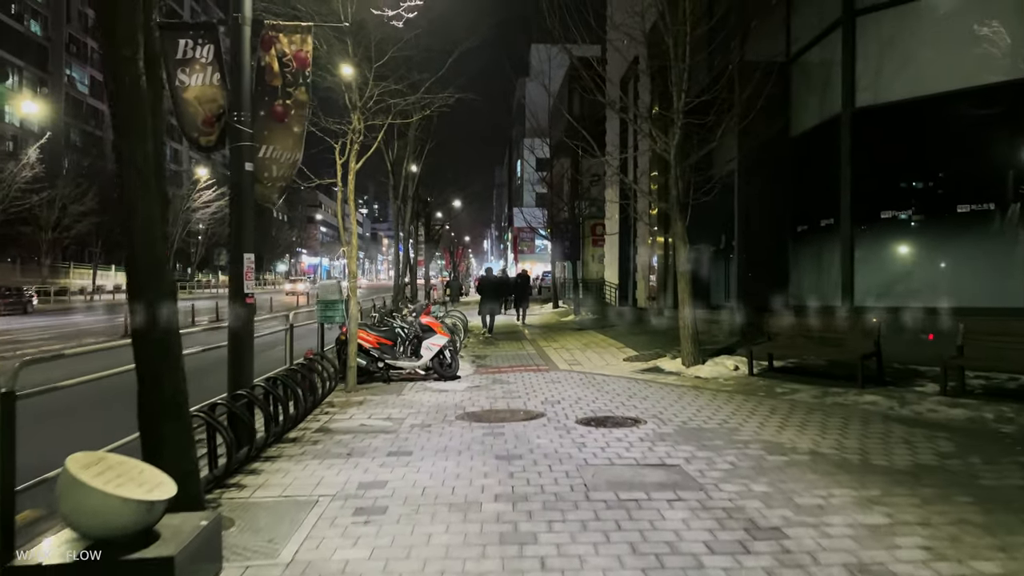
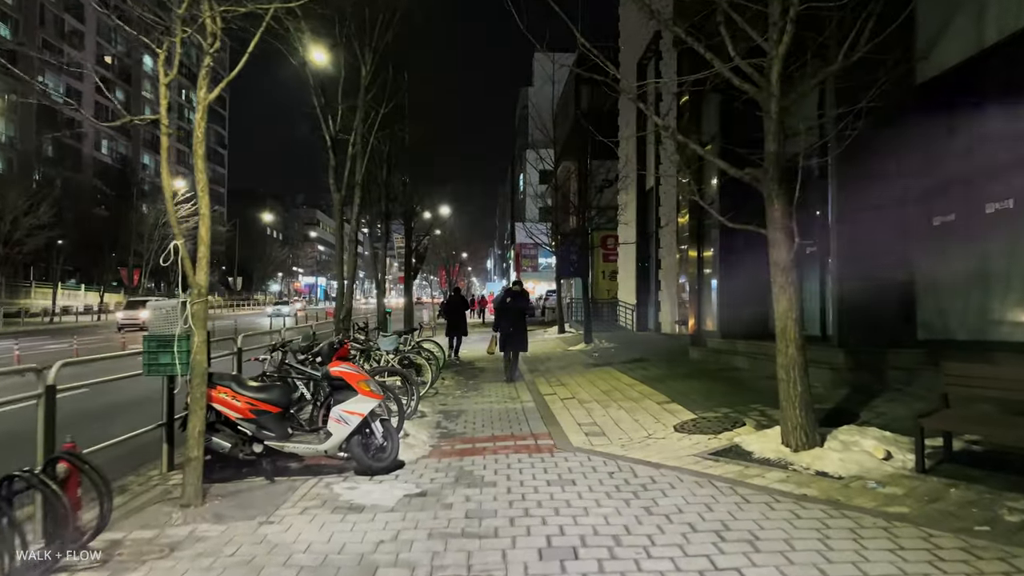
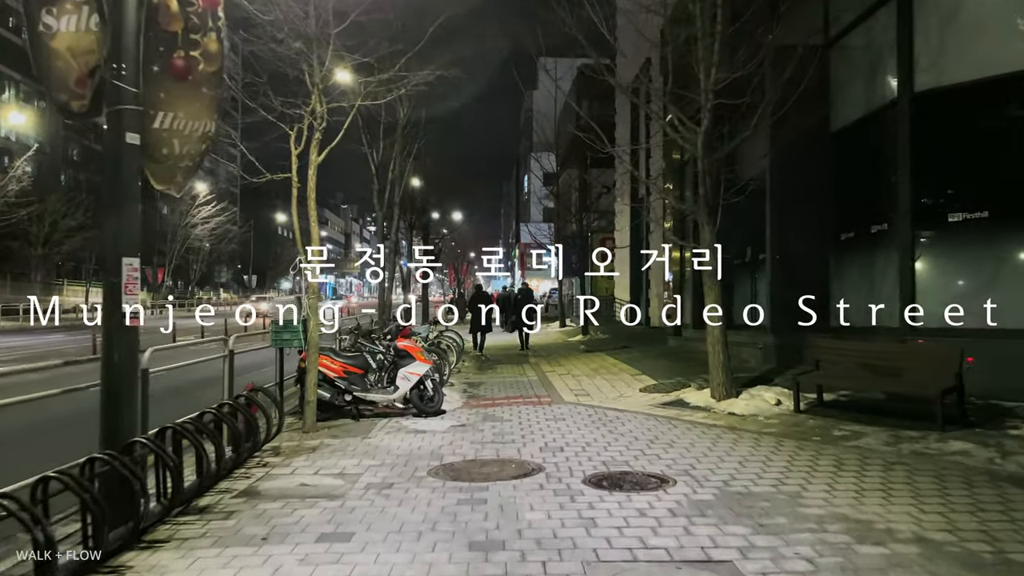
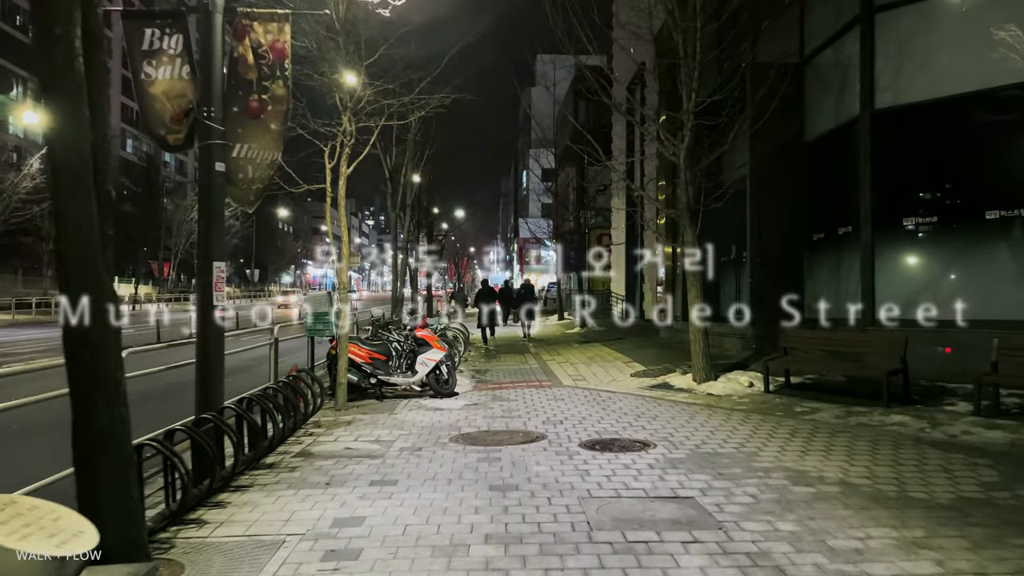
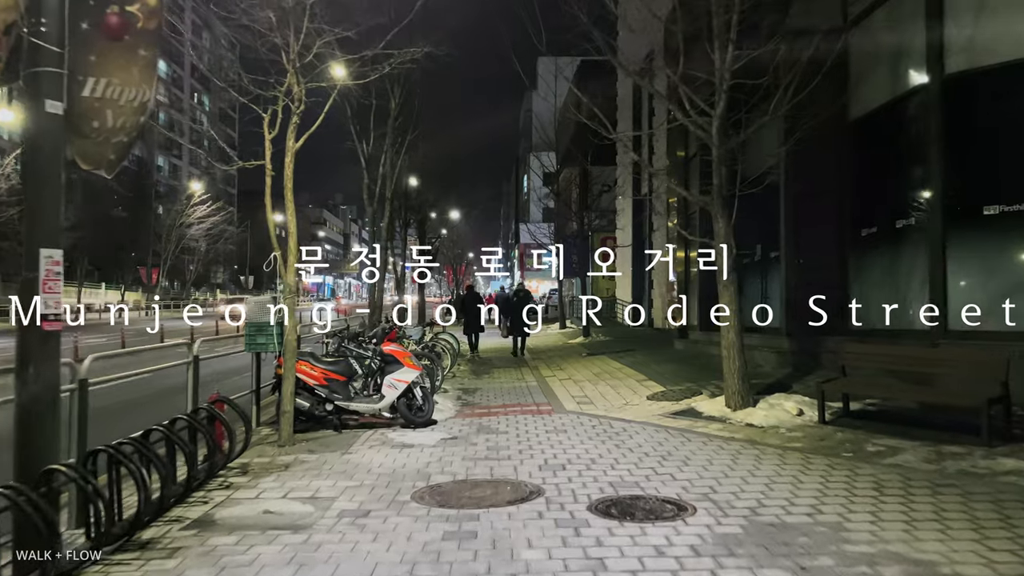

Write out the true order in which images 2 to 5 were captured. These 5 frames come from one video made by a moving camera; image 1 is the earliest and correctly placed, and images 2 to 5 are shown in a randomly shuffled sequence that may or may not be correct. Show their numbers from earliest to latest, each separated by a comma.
4, 3, 5, 2
